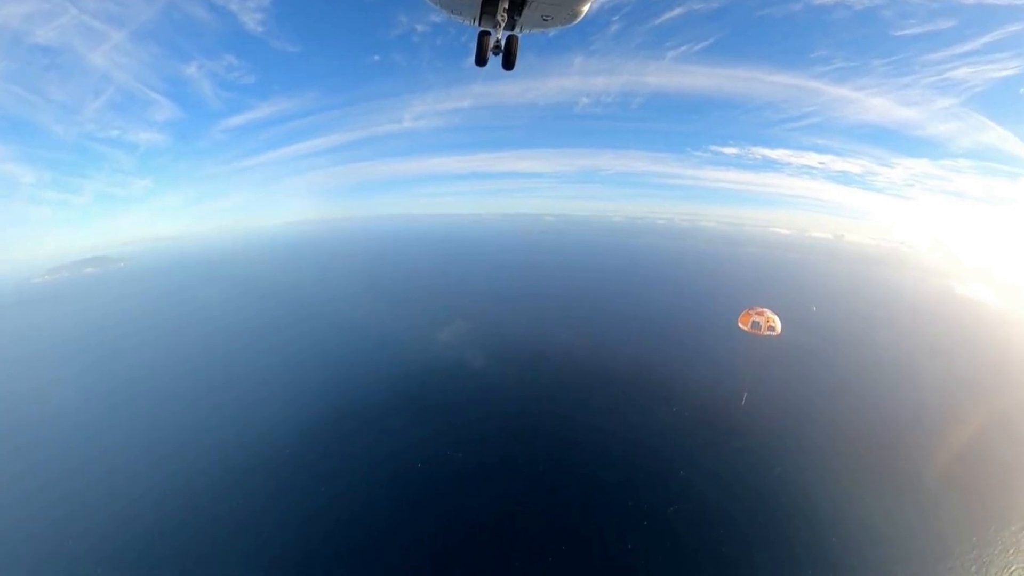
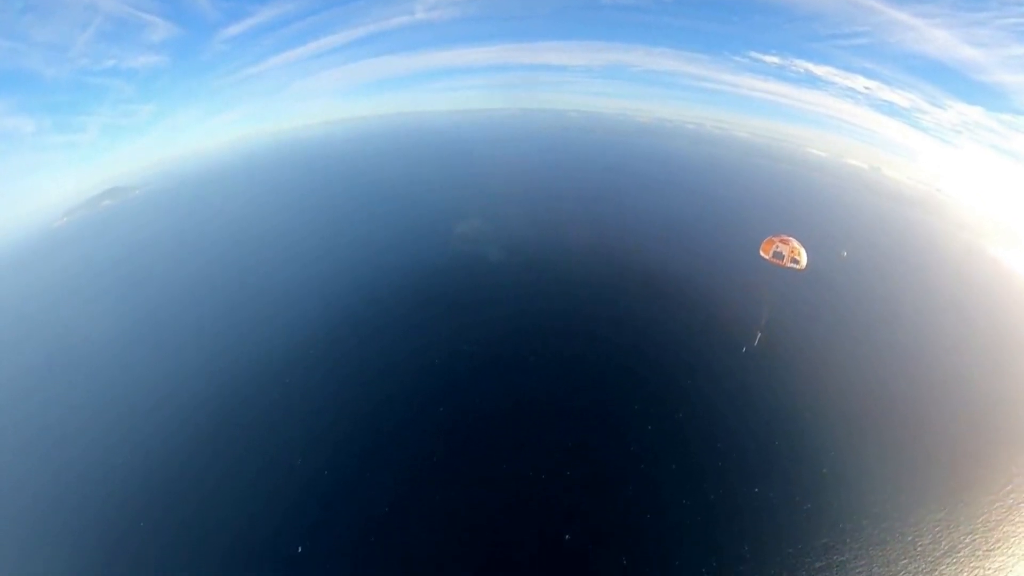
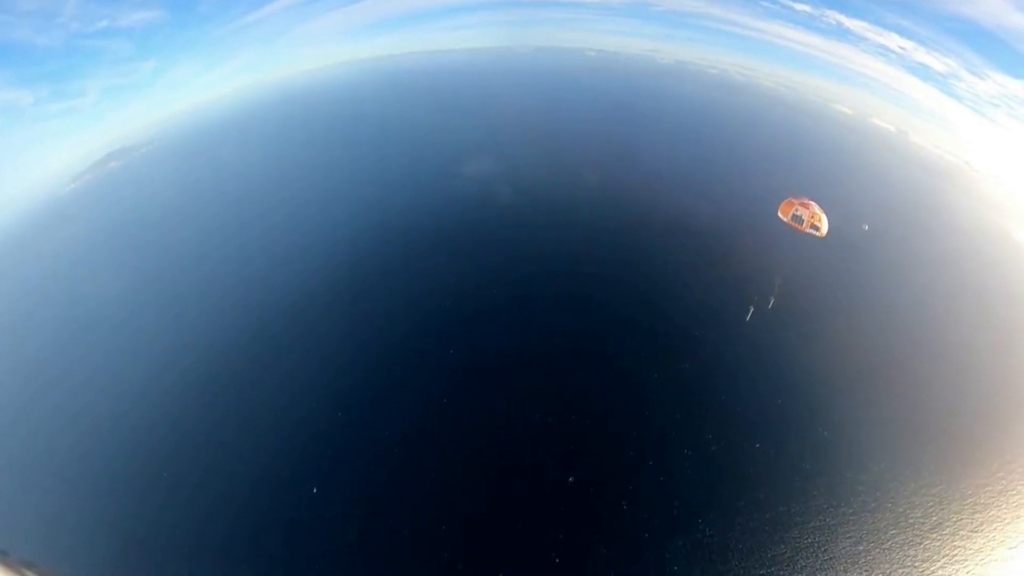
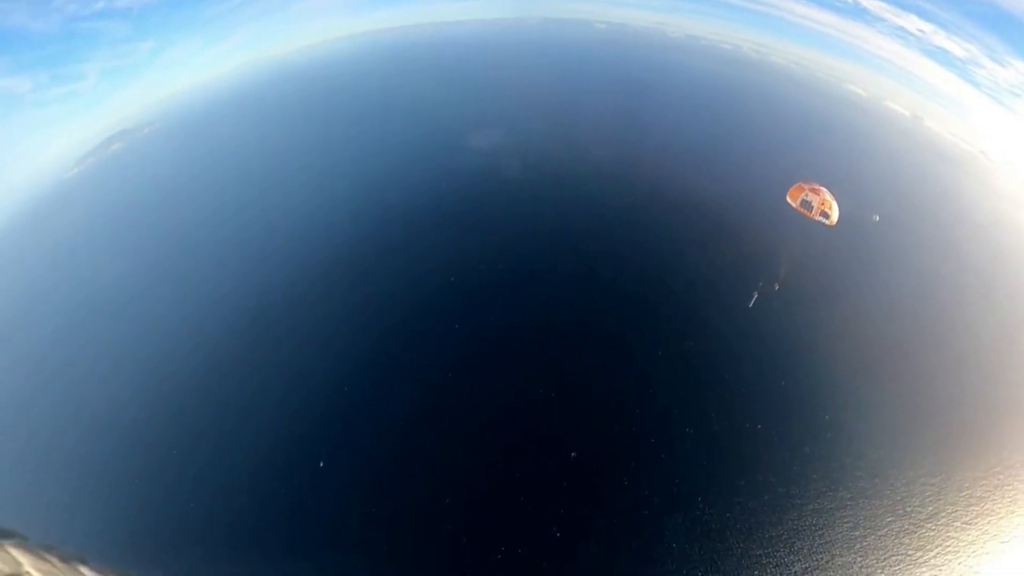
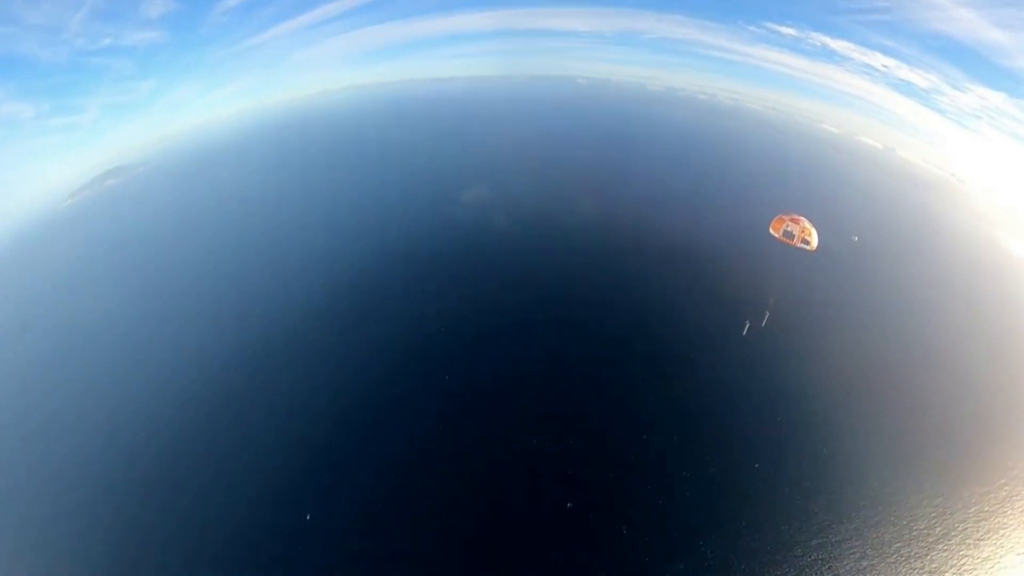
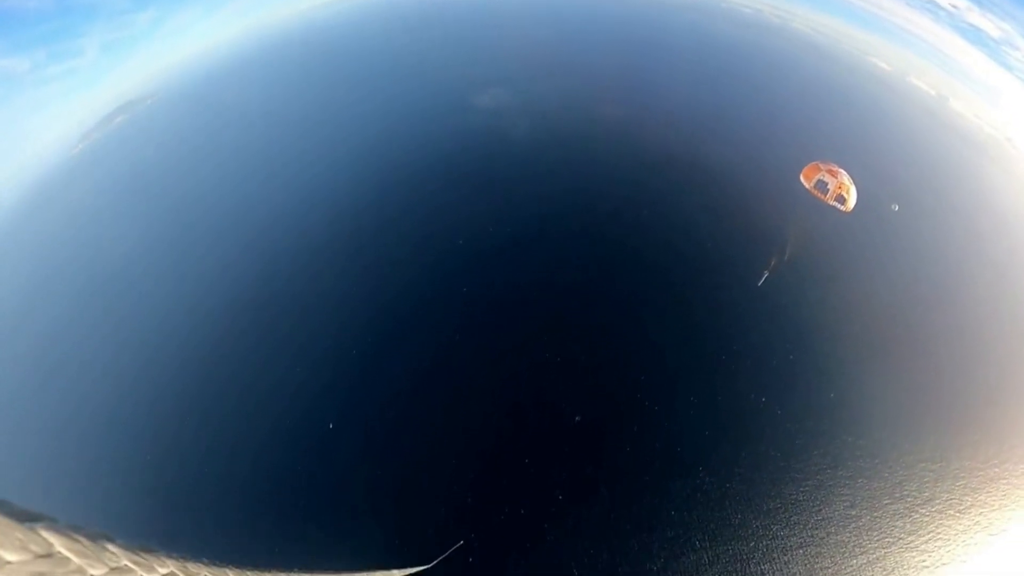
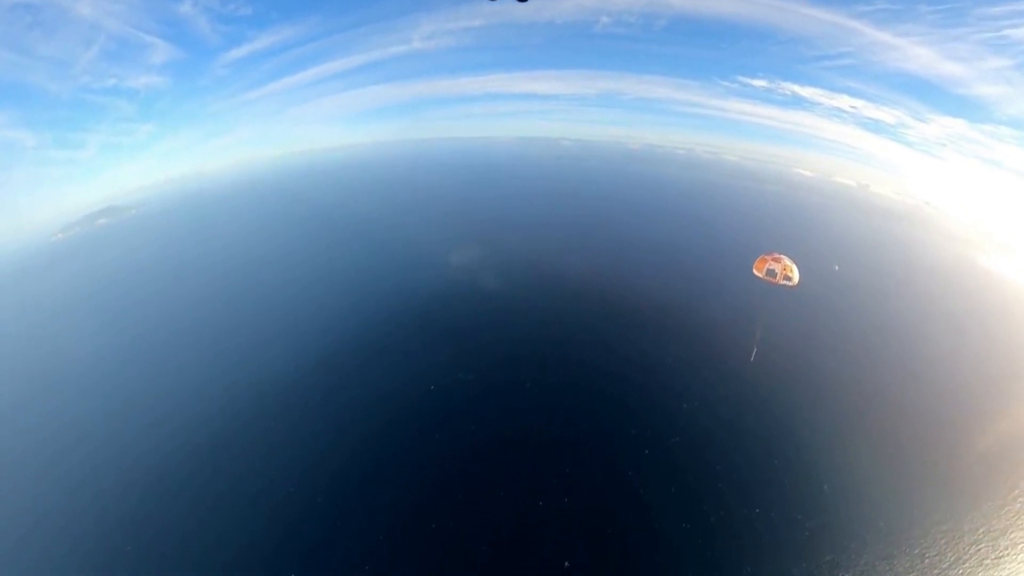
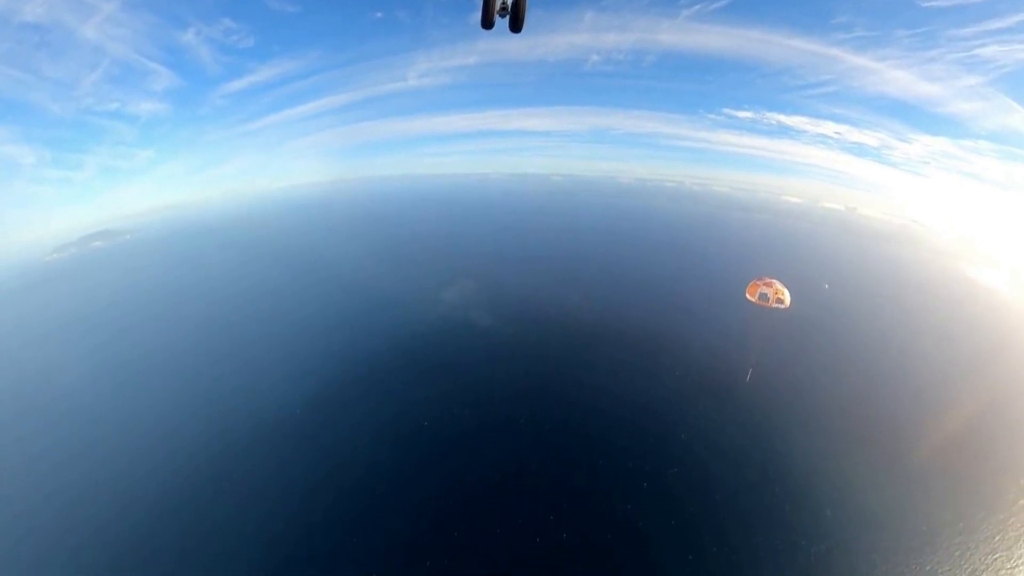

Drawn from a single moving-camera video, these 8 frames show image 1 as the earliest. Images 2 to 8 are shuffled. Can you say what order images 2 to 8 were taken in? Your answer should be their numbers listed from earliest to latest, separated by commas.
8, 7, 2, 5, 3, 4, 6
